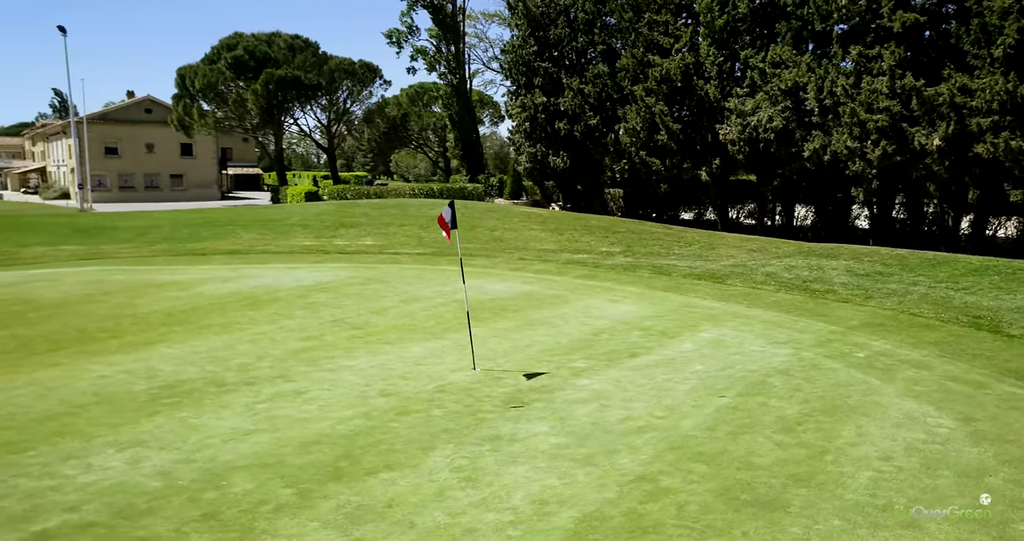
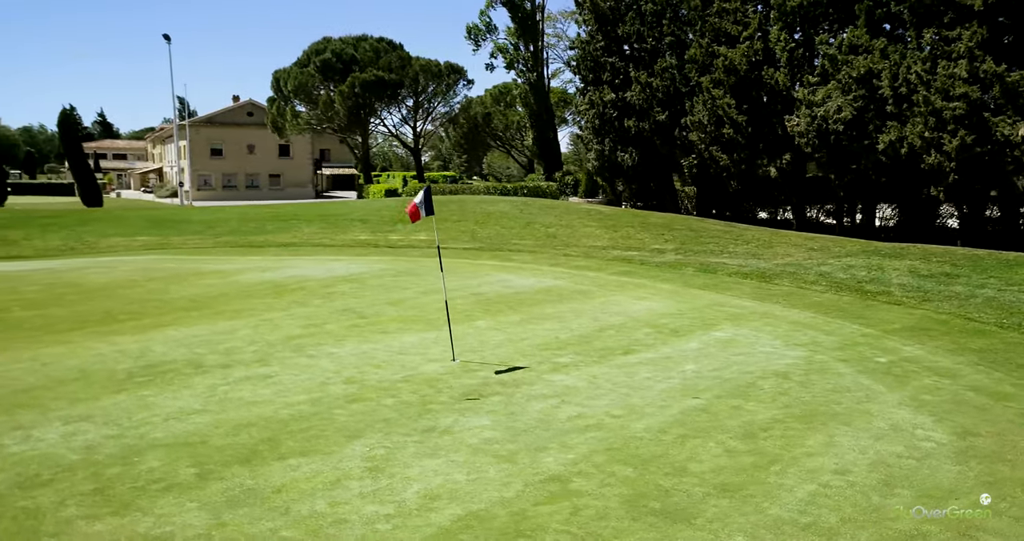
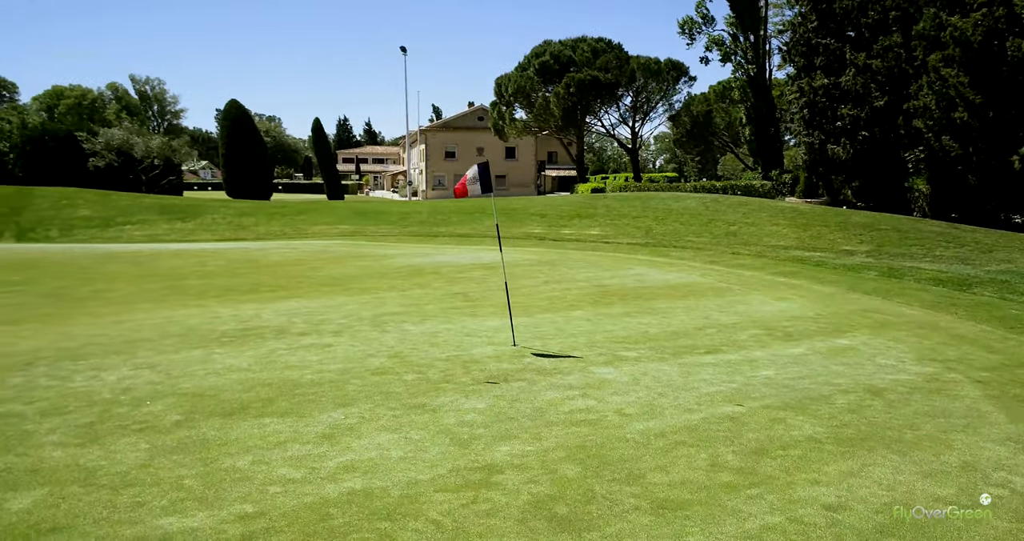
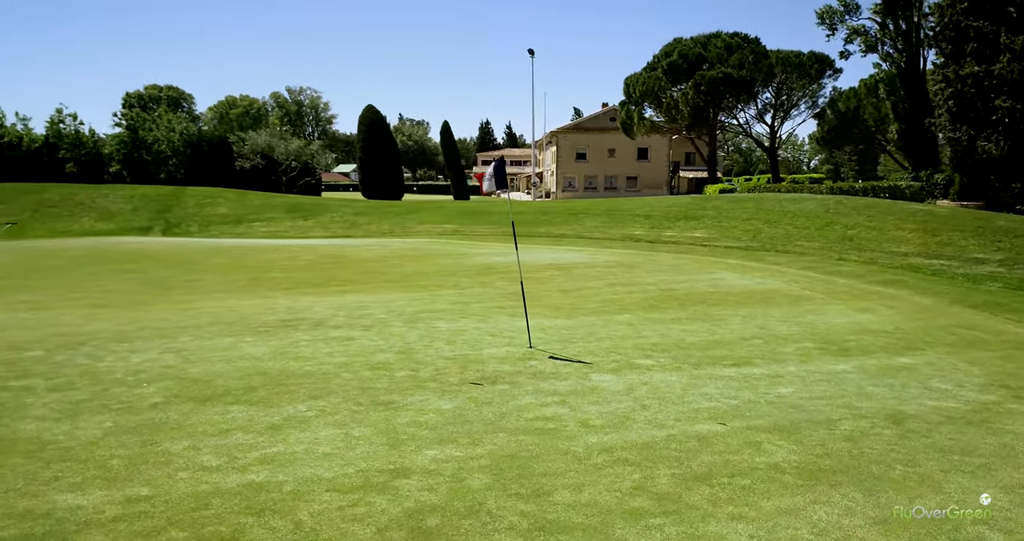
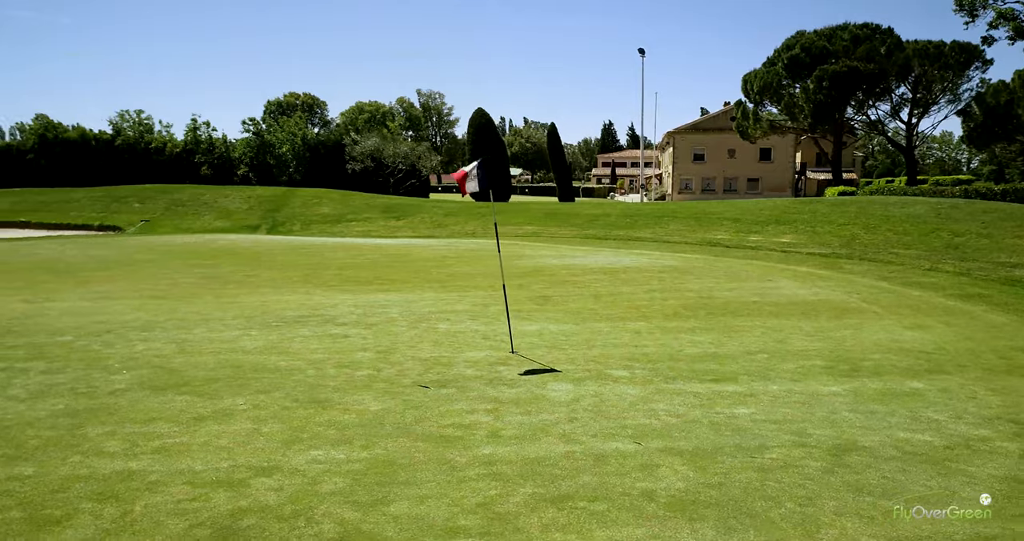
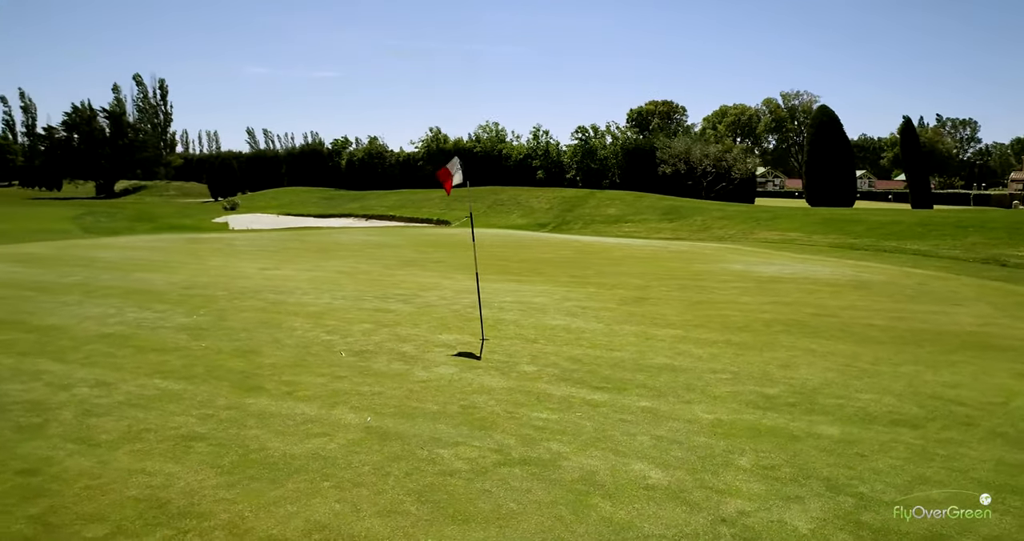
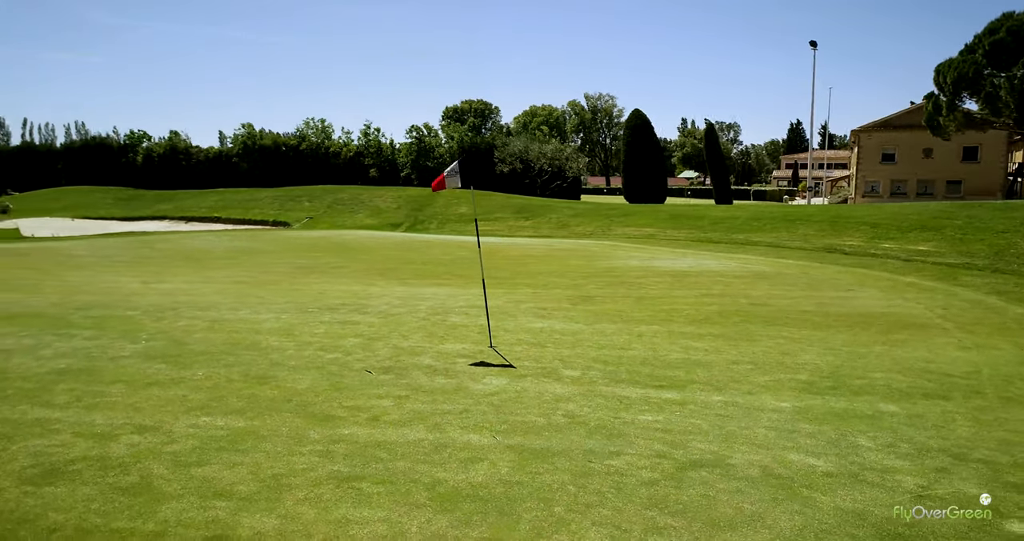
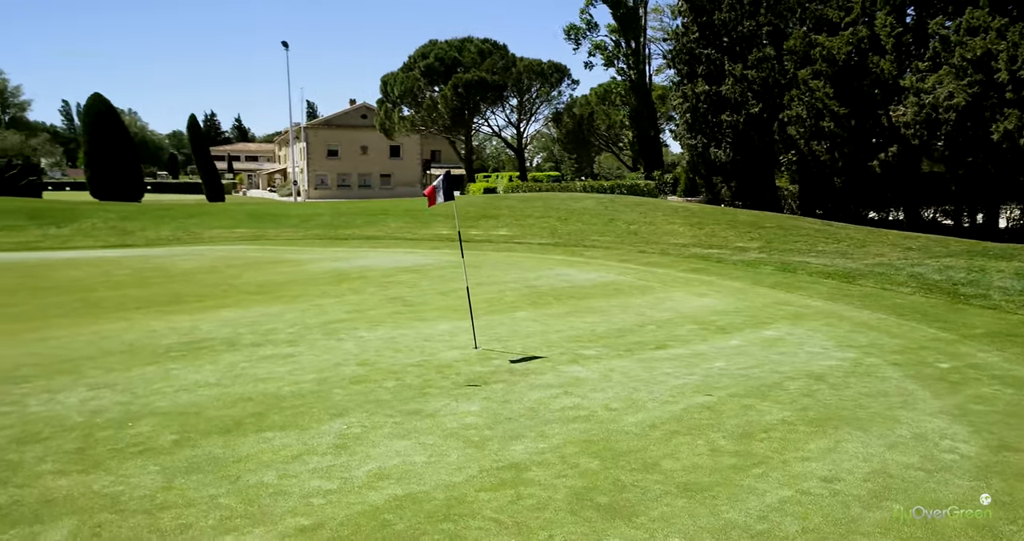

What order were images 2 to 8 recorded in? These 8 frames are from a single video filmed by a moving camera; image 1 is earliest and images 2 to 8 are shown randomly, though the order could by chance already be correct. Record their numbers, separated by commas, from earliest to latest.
2, 8, 3, 4, 5, 7, 6
